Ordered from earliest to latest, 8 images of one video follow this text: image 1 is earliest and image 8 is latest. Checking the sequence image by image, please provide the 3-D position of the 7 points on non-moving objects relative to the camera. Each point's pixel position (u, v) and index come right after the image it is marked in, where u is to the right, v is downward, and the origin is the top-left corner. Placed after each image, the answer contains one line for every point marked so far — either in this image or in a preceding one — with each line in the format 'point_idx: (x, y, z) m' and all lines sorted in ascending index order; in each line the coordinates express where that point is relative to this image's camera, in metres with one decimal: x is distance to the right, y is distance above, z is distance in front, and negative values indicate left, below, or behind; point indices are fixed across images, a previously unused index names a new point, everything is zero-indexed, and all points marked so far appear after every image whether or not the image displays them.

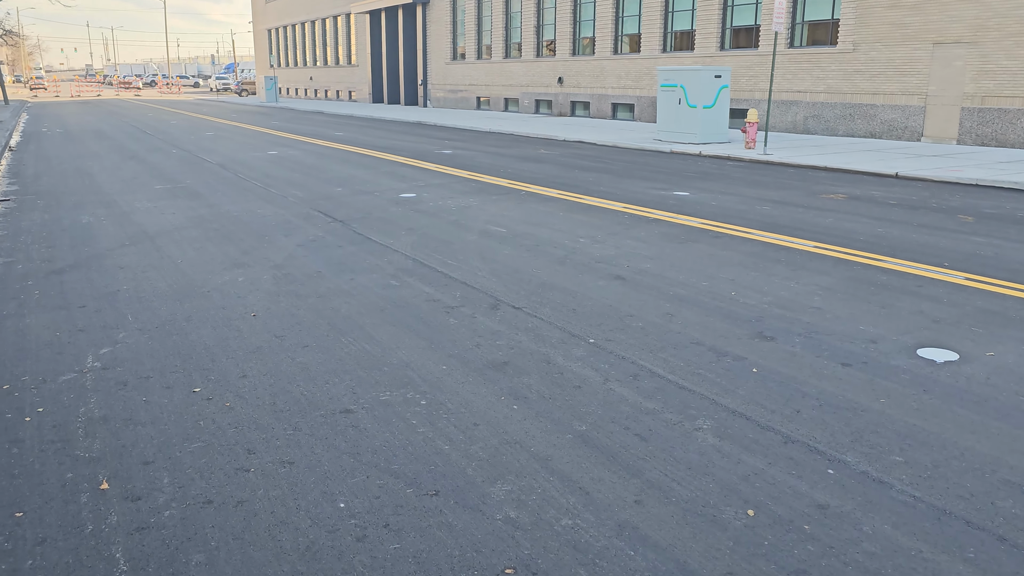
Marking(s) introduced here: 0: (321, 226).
0: (-2.5, +0.8, +11.0) m
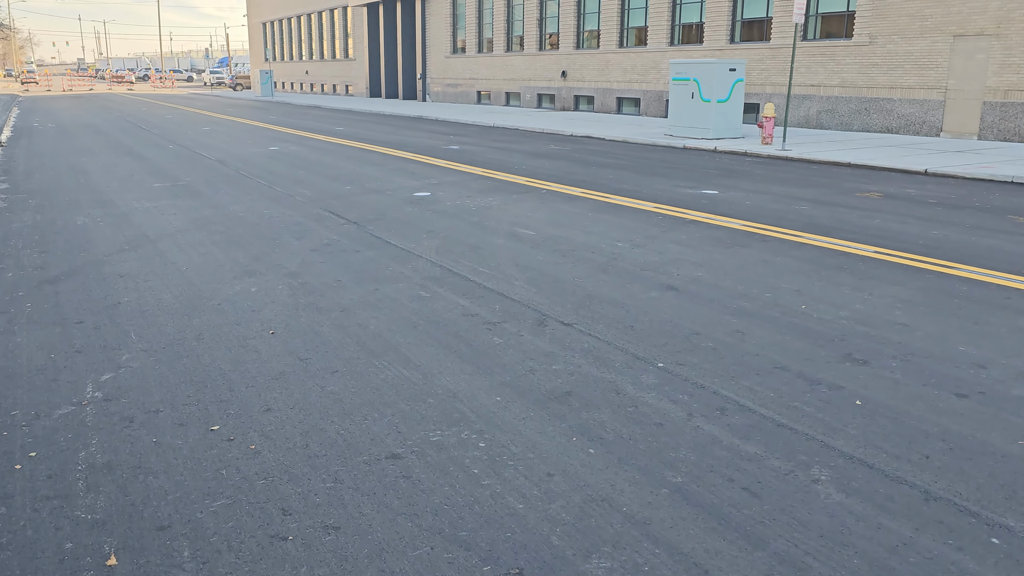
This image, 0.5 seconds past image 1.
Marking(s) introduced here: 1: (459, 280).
0: (-2.2, +0.7, +10.3) m
1: (-0.5, +0.1, +7.6) m
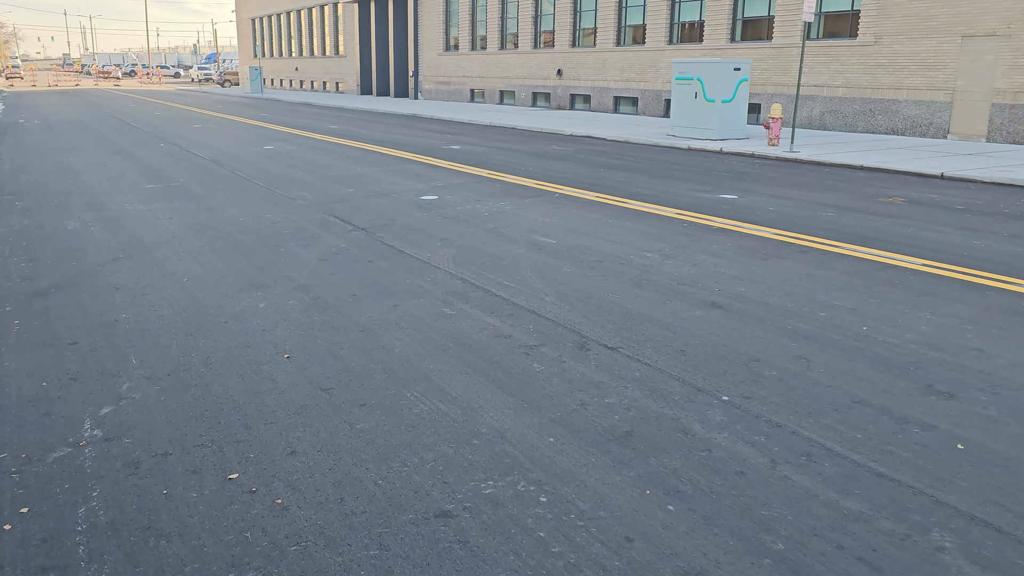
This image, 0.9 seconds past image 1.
0: (-1.9, +0.6, +9.7) m
1: (-0.2, -0.1, +7.0) m
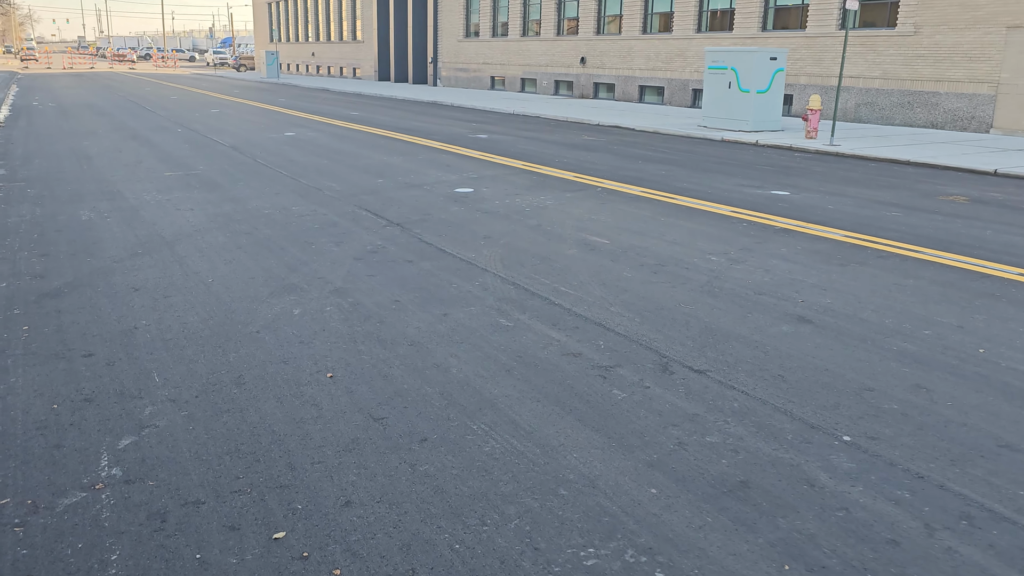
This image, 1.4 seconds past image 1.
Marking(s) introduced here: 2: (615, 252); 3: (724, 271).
0: (-1.5, +0.6, +9.0) m
1: (+0.2, -0.1, +6.3) m
2: (+1.0, +0.3, +8.0) m
3: (+1.8, +0.1, +7.2) m
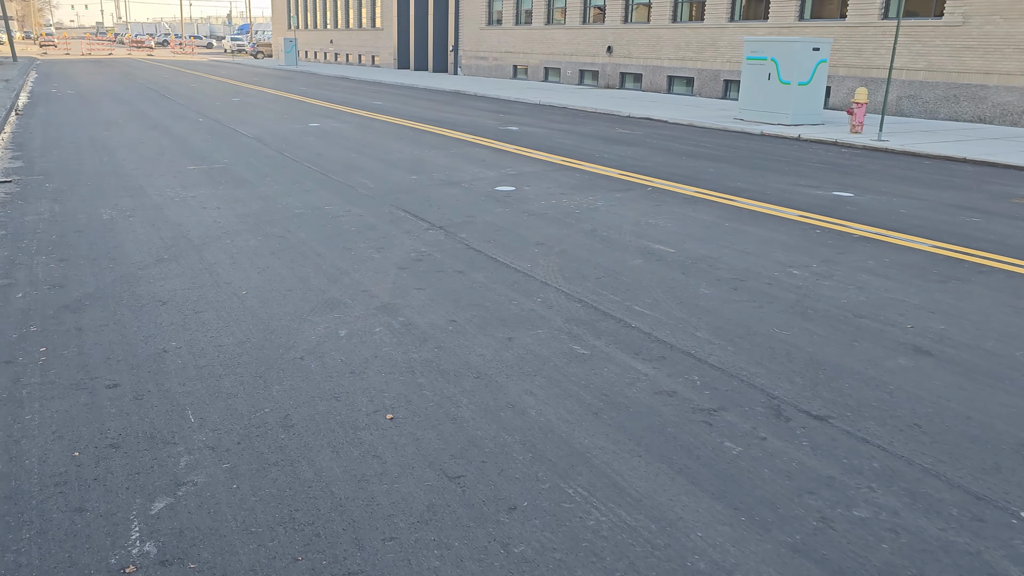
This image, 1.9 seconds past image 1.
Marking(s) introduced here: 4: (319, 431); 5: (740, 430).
0: (-0.9, +0.5, +8.3) m
1: (+0.7, -0.2, +5.6) m
2: (+1.5, +0.2, +7.3) m
3: (+2.3, 0.0, +6.5) m
4: (-0.9, -0.7, +4.1) m
5: (+1.1, -0.7, +4.1) m
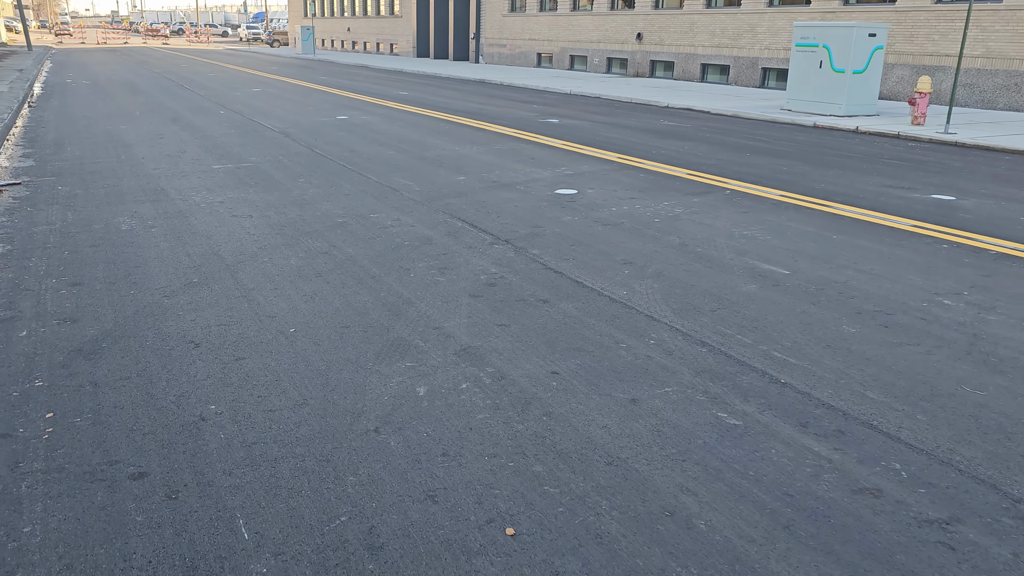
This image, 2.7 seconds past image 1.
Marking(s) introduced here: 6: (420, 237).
0: (-0.3, +0.3, +7.2) m
1: (+1.3, -0.5, +4.5) m
2: (+2.1, 0.0, +6.1) m
3: (+2.9, -0.2, +5.4) m
4: (-0.3, -1.0, +3.0) m
5: (+1.7, -1.0, +3.0) m
6: (-0.8, +0.5, +7.7) m
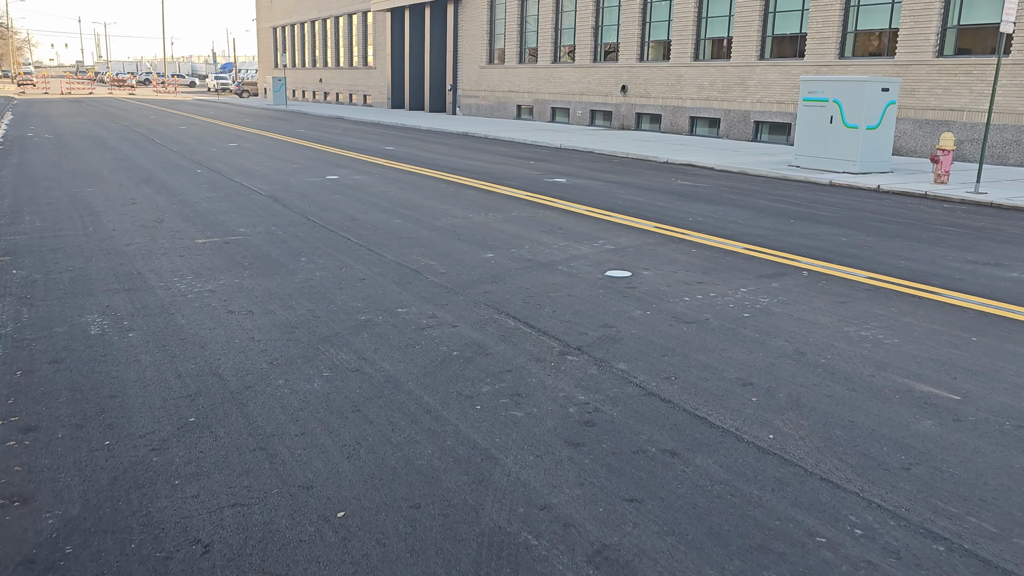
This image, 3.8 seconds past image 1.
0: (+0.3, -0.5, +5.7) m
1: (+2.0, -1.2, +3.0) m
2: (+2.7, -0.8, +4.7) m
3: (+3.6, -0.9, +4.0) m
4: (+0.4, -1.6, +1.5) m
5: (+2.4, -1.5, +1.5) m
6: (-0.3, -0.4, +6.2) m
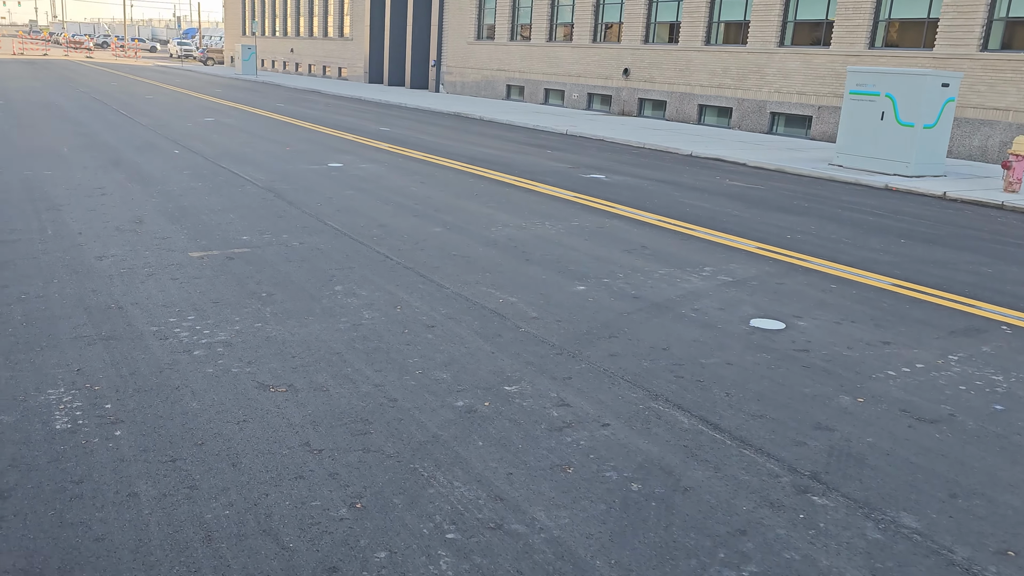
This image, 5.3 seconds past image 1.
0: (+1.3, -1.0, +3.6) m
1: (+3.0, -1.7, +1.0) m
2: (+3.7, -1.3, +2.7) m
3: (+4.6, -1.5, +2.0) m
4: (+1.5, -2.1, -0.6) m
5: (+3.6, -2.2, -0.5) m
6: (+0.6, -0.8, +4.1) m
